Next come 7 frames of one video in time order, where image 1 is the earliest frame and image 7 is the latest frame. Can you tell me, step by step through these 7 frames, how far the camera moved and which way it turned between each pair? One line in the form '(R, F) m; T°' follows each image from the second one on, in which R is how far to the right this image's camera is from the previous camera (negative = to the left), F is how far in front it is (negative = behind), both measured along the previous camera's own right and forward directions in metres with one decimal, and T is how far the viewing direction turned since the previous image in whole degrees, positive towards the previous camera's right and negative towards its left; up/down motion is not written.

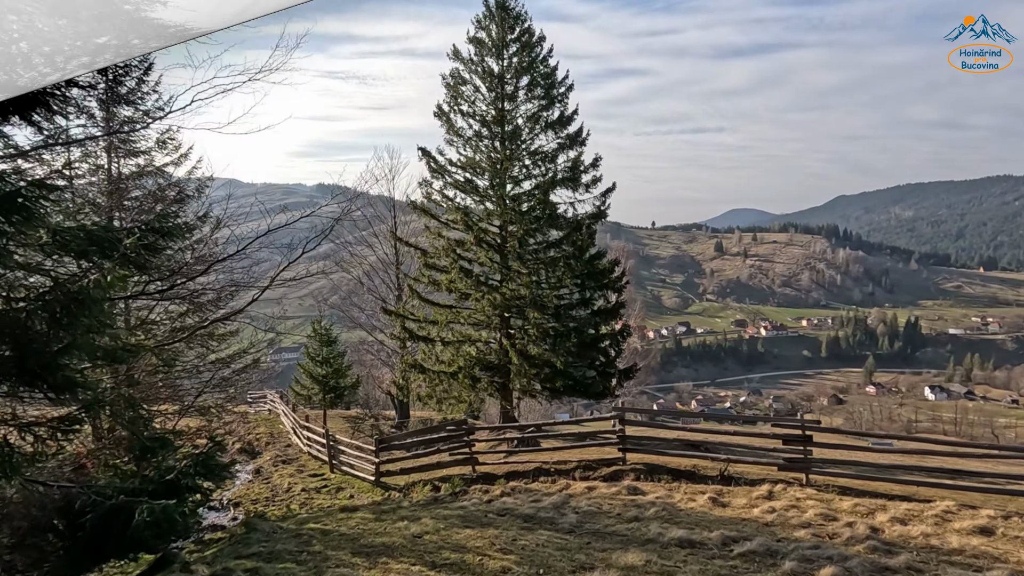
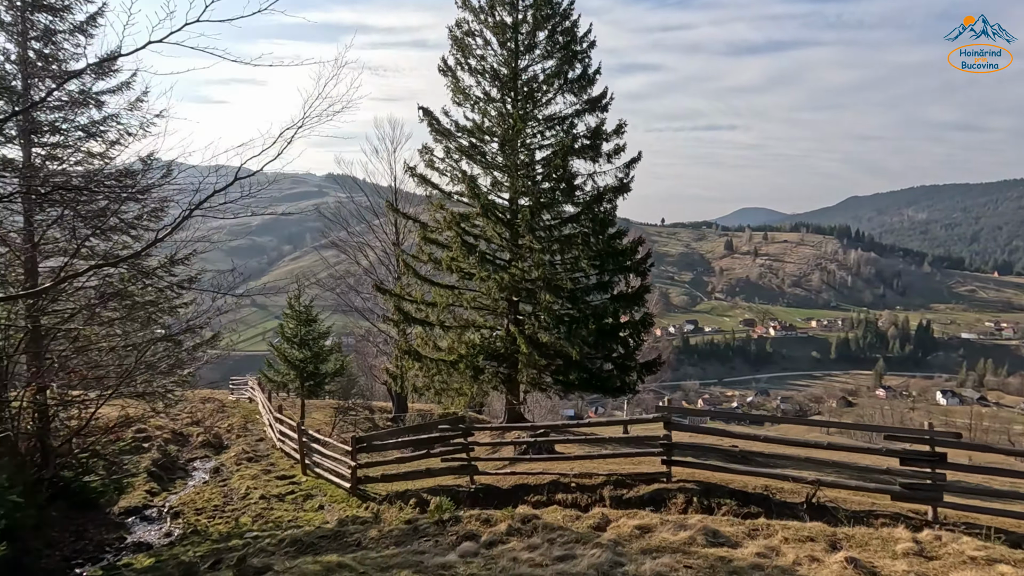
(-0.1, +1.7) m; -1°
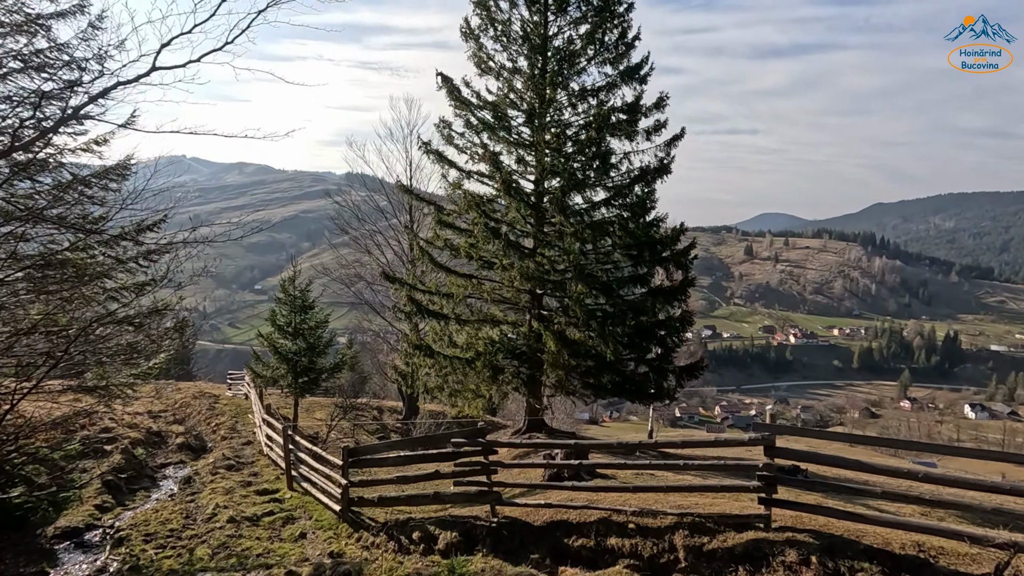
(-0.2, +1.4) m; -2°
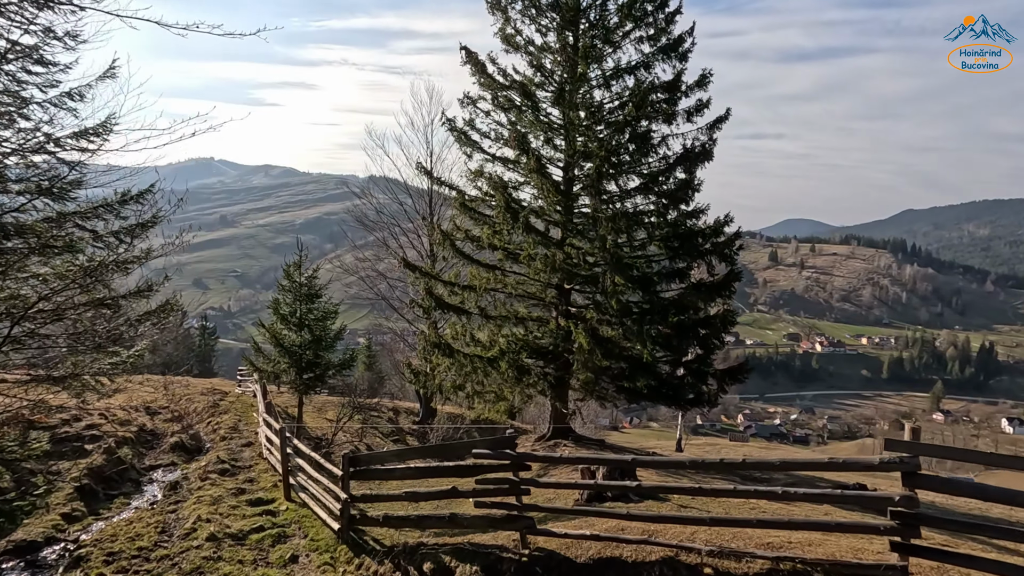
(-0.1, +0.9) m; -2°
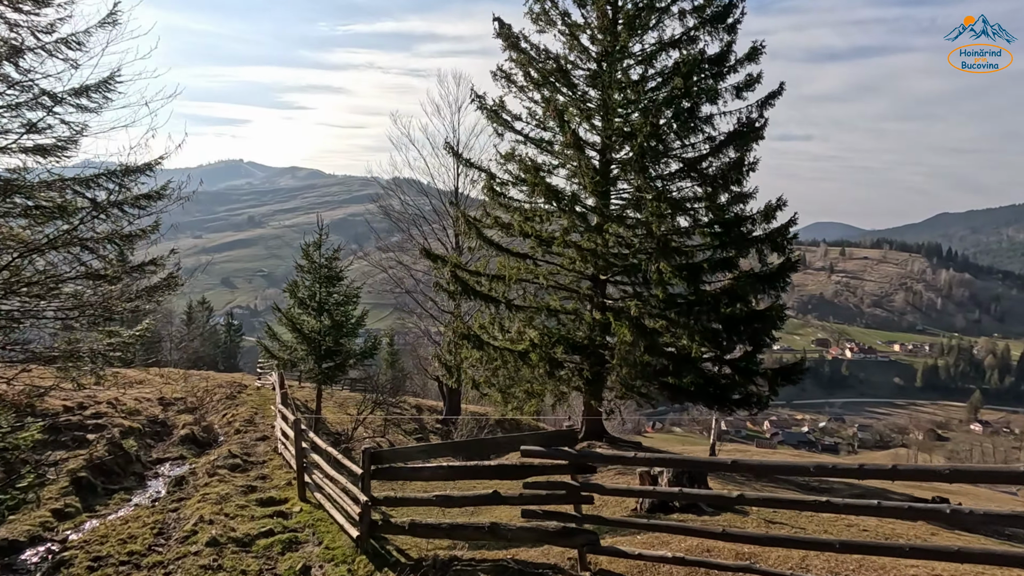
(-0.2, +0.7) m; -2°
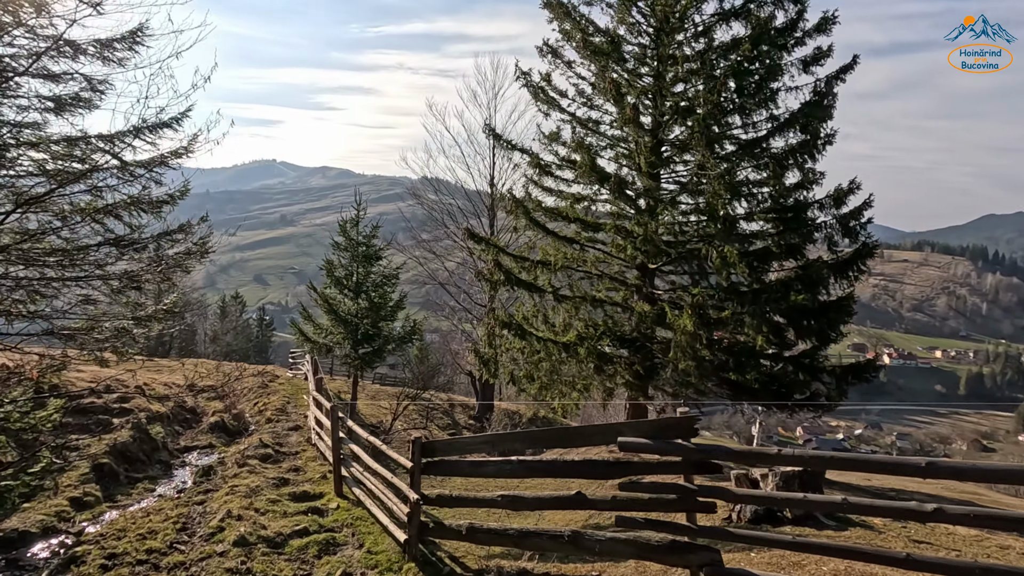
(-0.3, +0.6) m; -3°
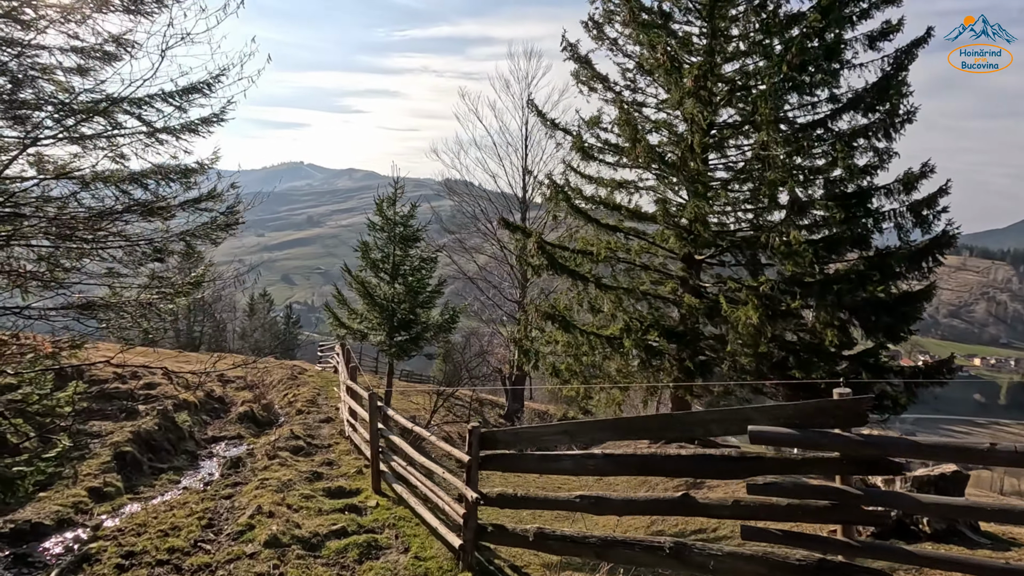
(-0.3, +0.5) m; -2°
